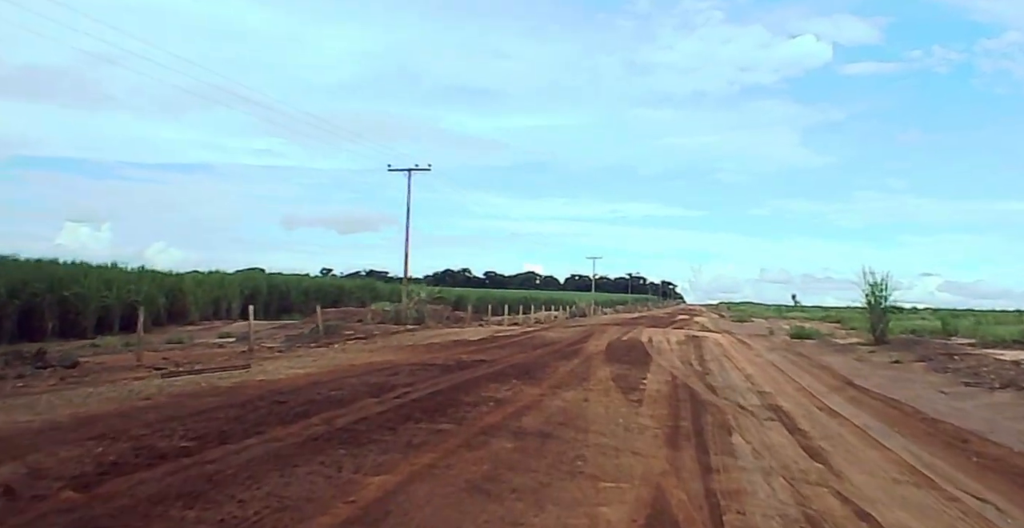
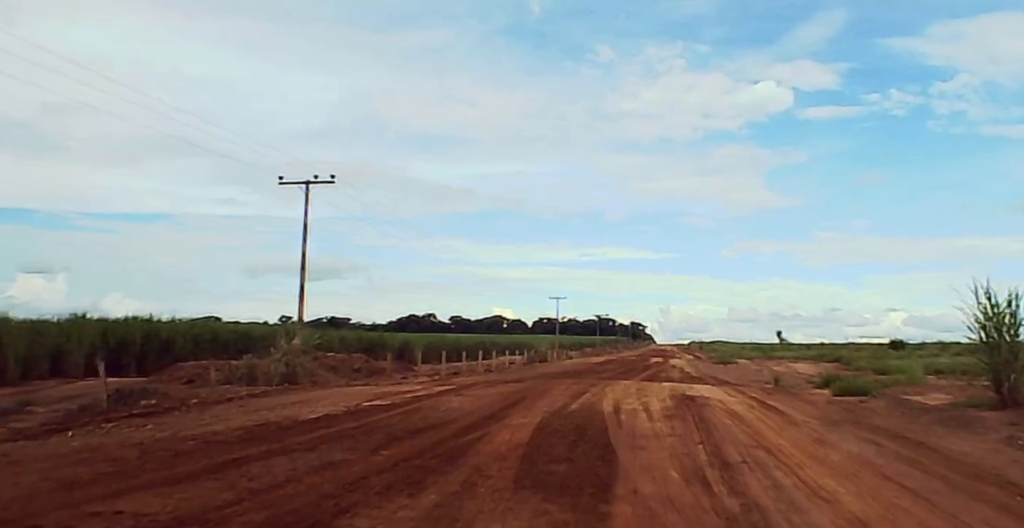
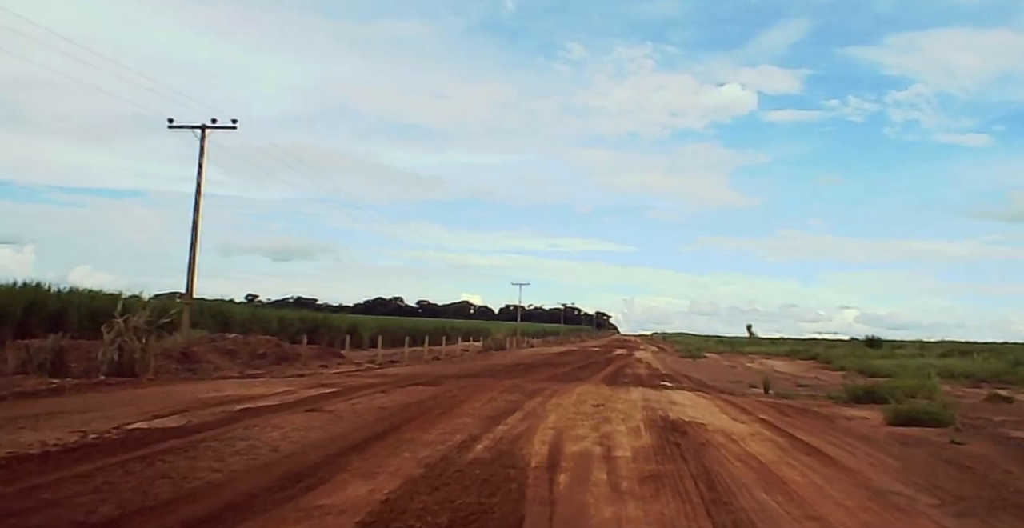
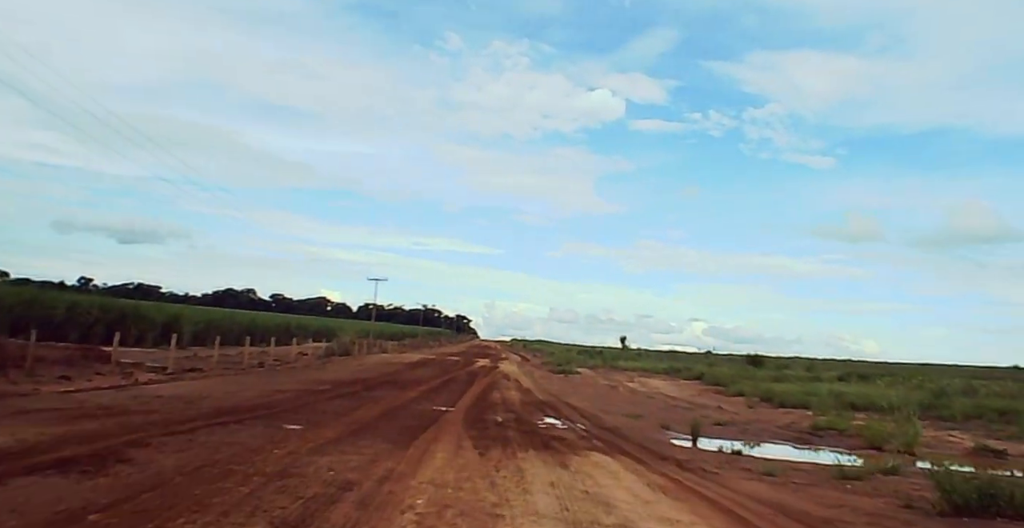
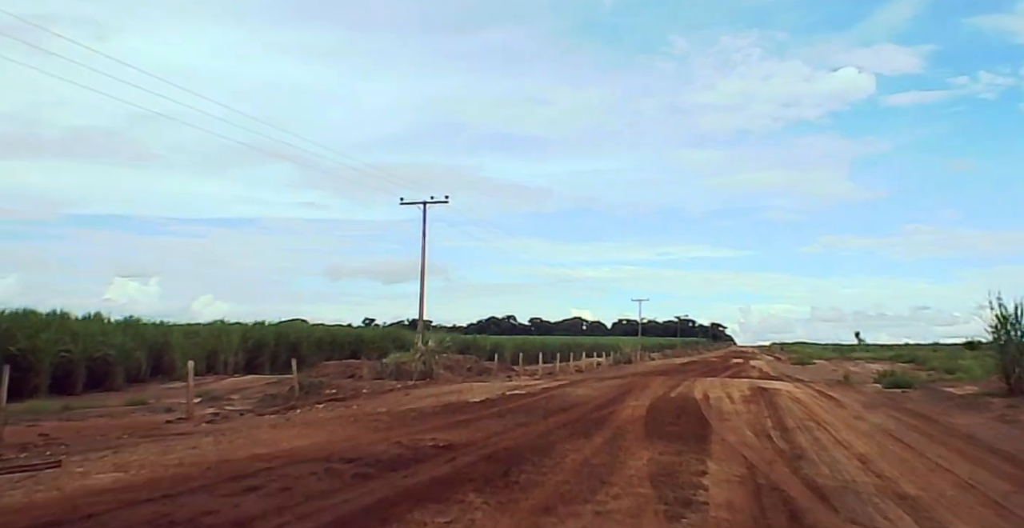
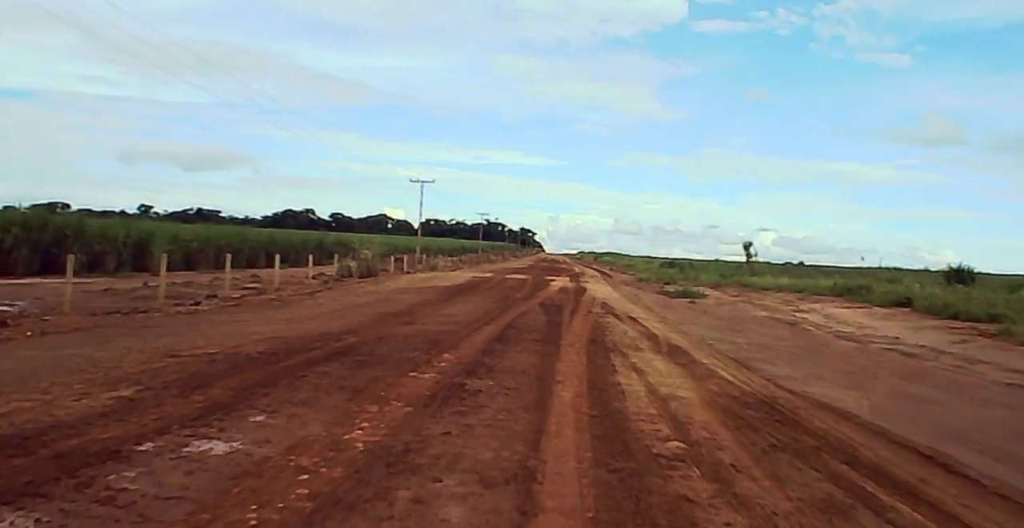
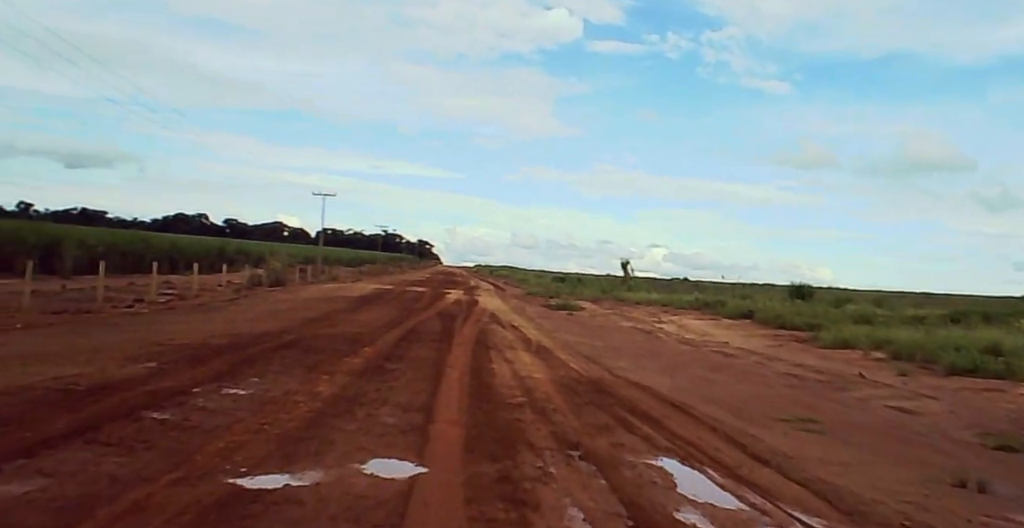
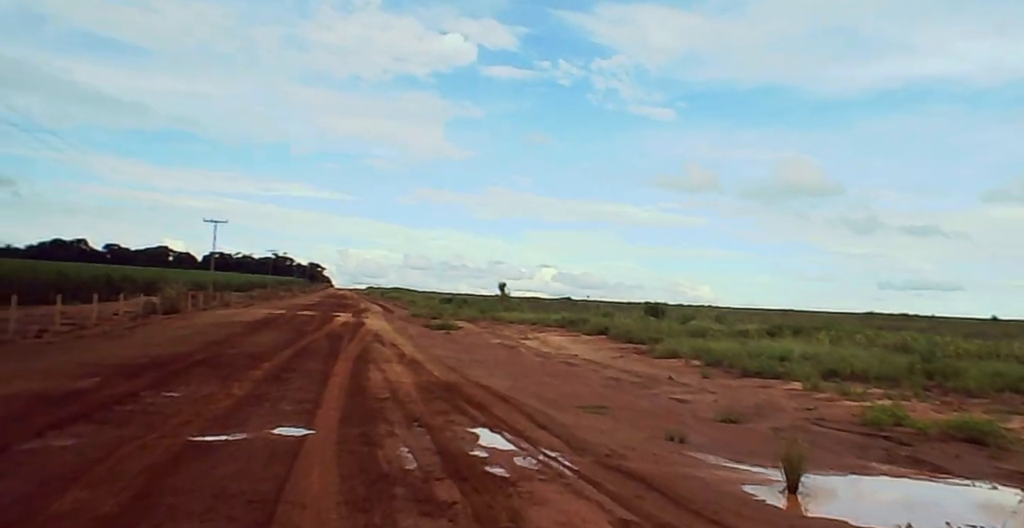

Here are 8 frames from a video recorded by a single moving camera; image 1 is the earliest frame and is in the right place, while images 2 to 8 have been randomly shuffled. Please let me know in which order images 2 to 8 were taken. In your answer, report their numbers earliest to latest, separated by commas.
5, 2, 3, 4, 8, 7, 6
